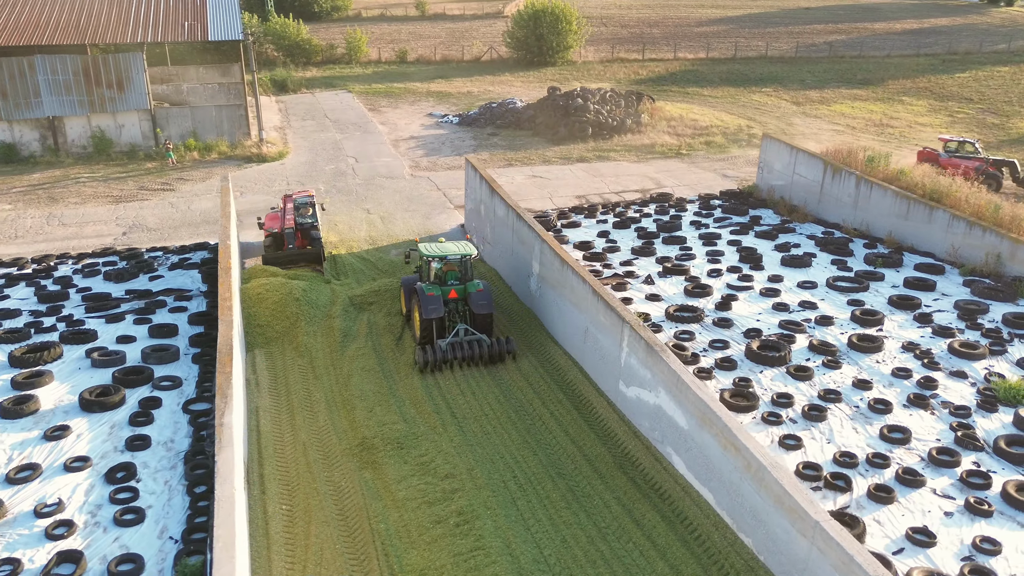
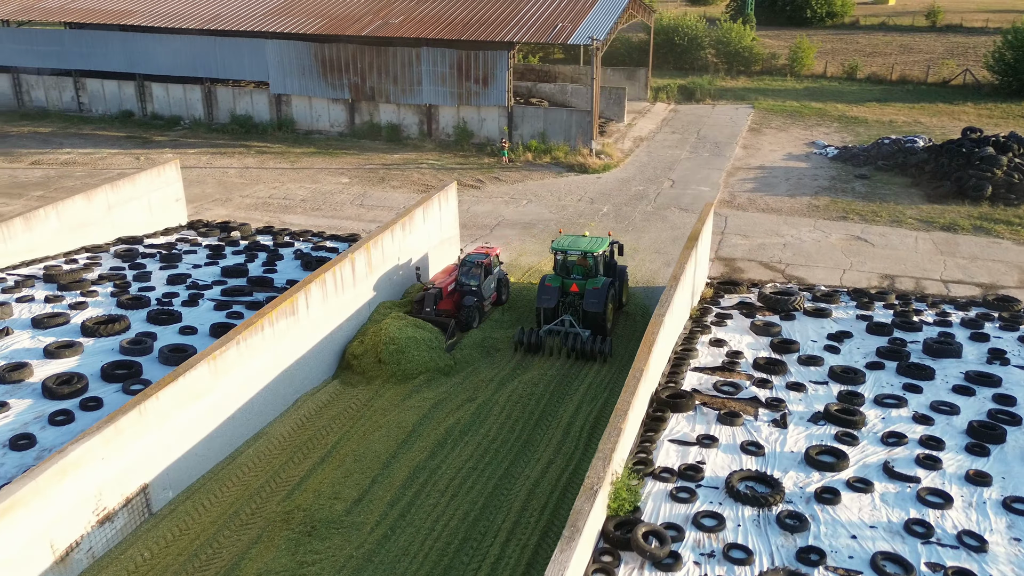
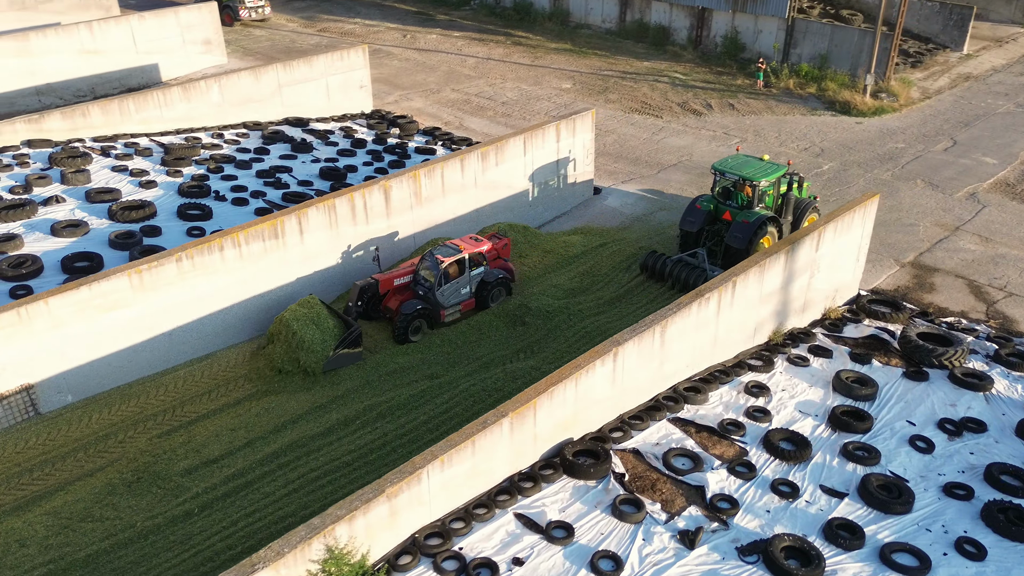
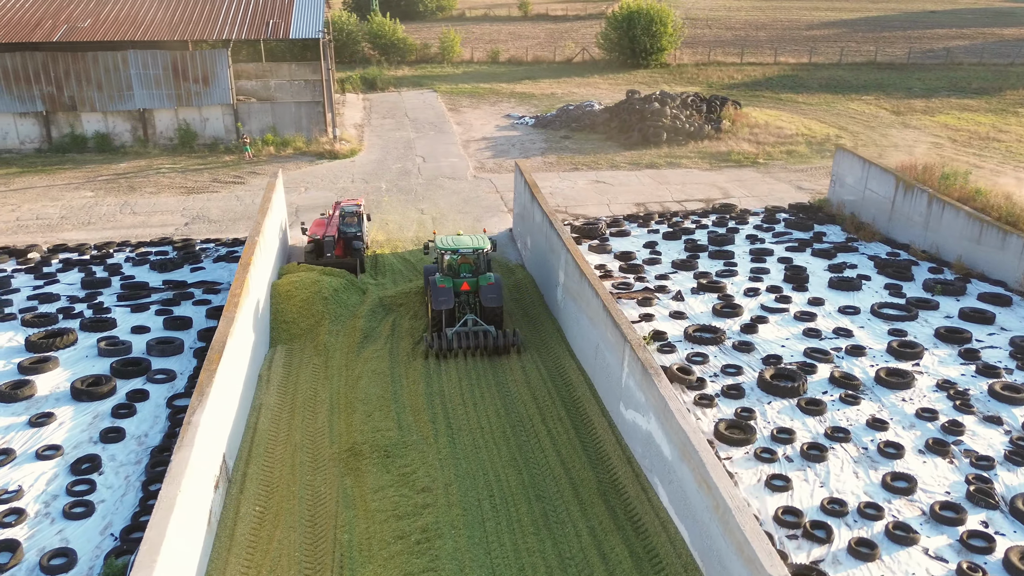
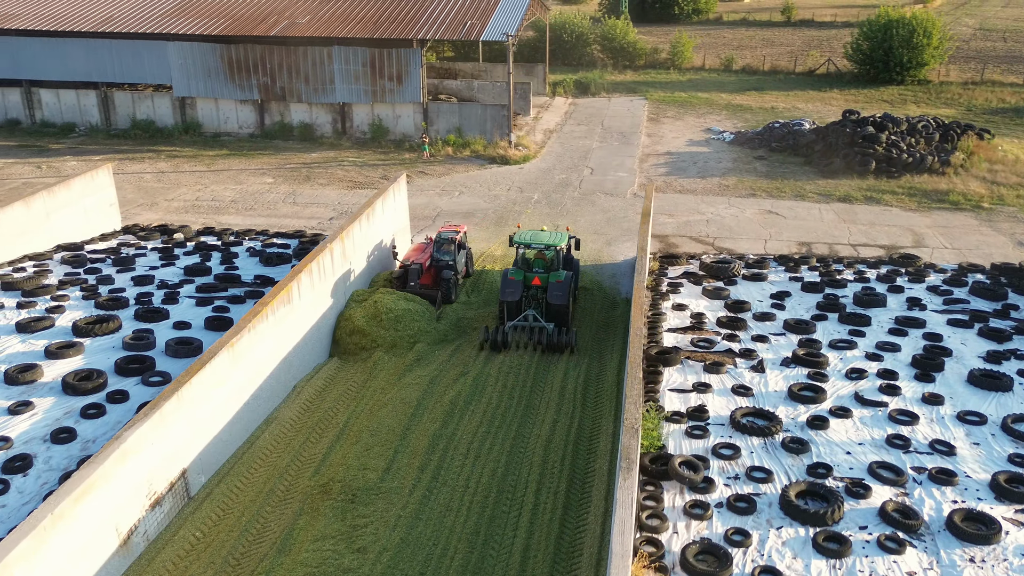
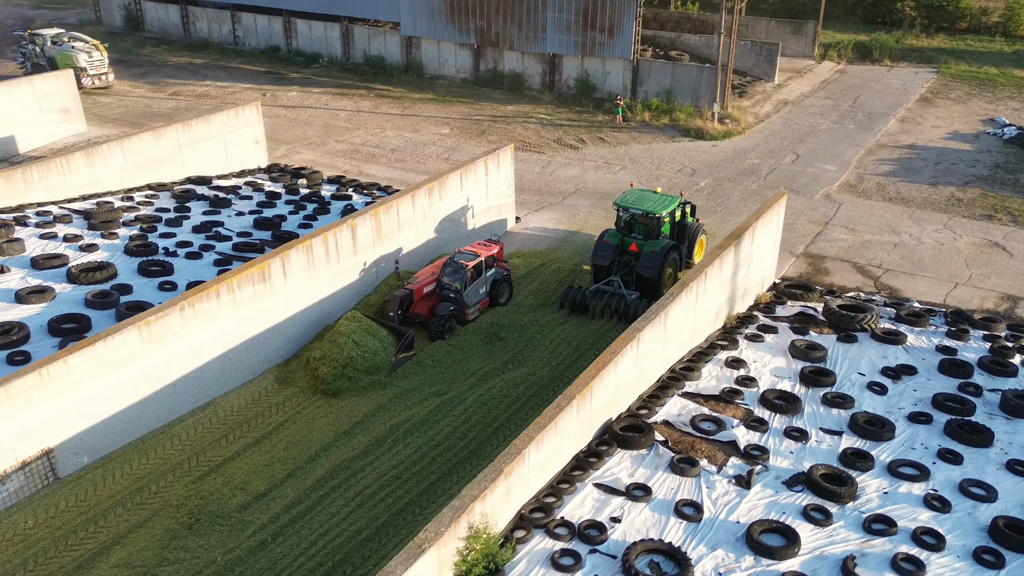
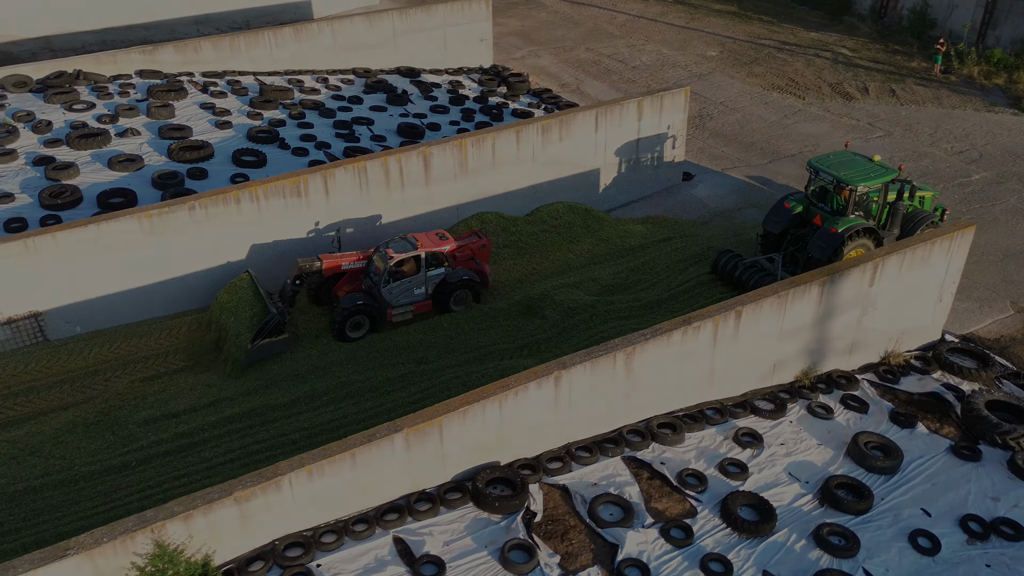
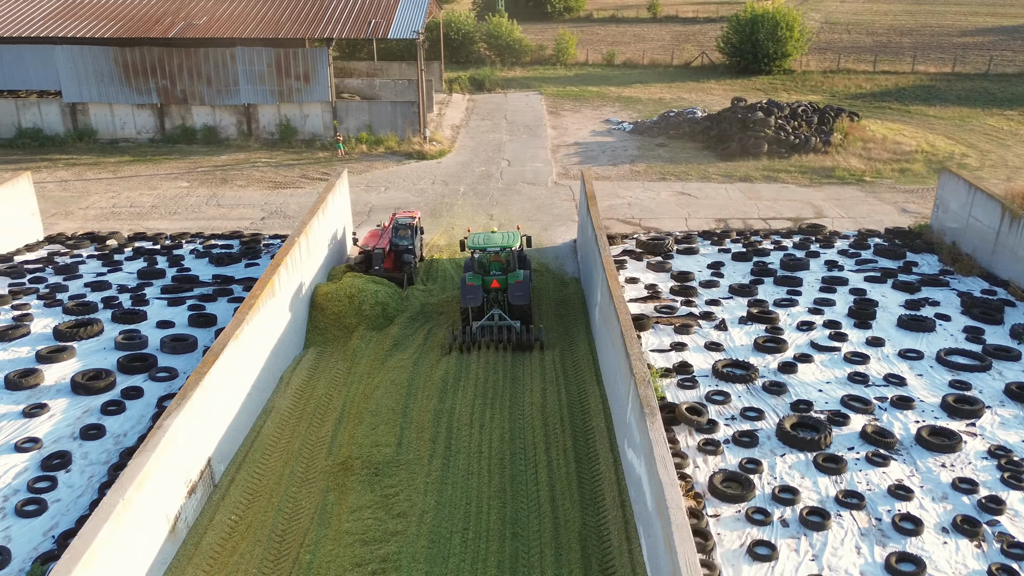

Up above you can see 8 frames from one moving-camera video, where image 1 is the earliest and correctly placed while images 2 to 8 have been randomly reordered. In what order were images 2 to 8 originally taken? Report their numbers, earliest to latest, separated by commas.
4, 8, 5, 2, 6, 3, 7
